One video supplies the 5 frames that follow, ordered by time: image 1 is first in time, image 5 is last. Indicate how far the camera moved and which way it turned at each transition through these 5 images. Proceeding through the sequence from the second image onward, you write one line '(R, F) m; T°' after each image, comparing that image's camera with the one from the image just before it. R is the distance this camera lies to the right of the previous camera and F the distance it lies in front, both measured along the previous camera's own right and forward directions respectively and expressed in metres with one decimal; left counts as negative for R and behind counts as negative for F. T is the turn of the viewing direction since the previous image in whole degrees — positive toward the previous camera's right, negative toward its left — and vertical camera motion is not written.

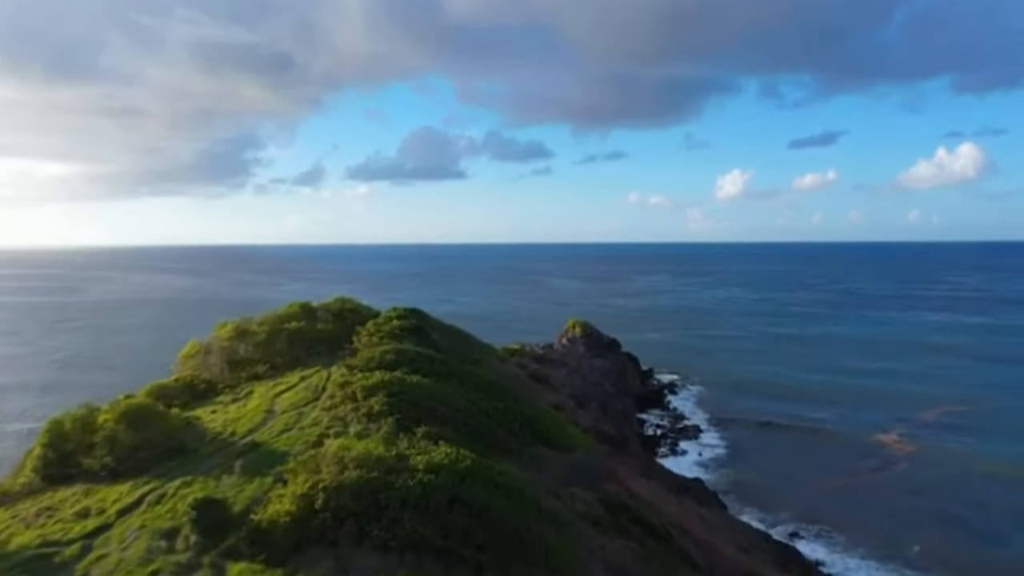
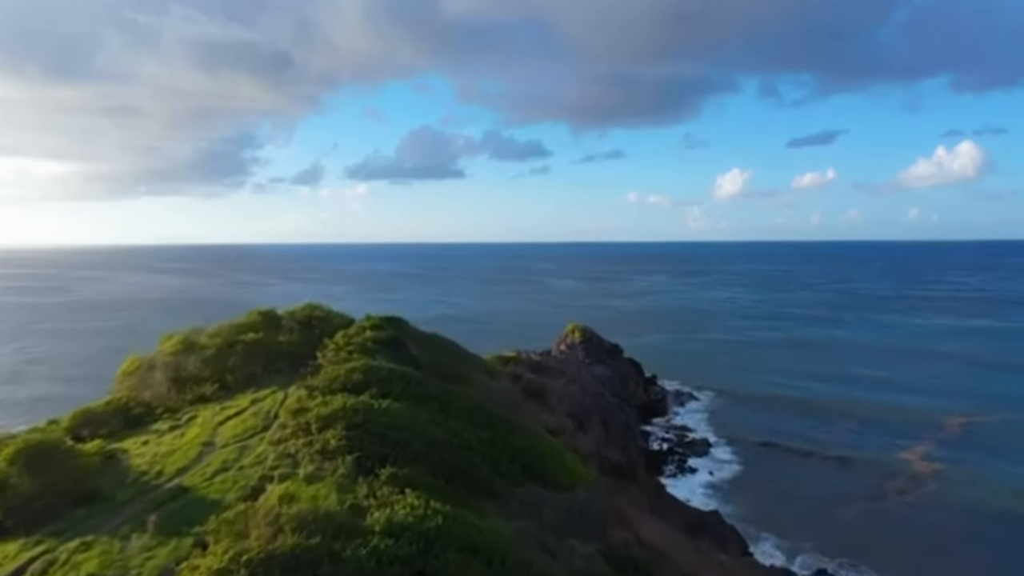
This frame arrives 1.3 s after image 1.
(+0.2, +2.2) m; 0°
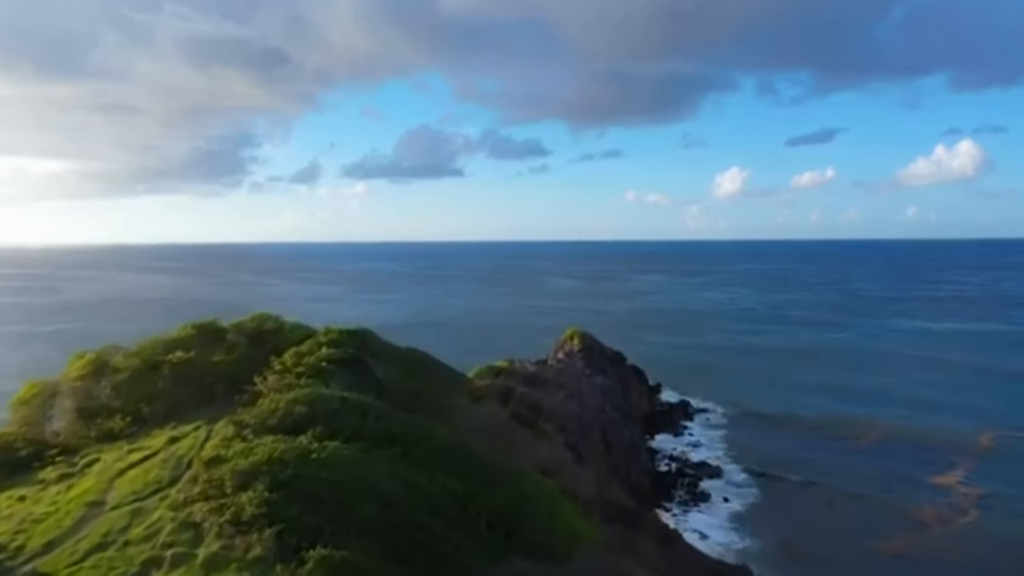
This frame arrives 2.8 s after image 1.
(+0.2, +2.6) m; 0°
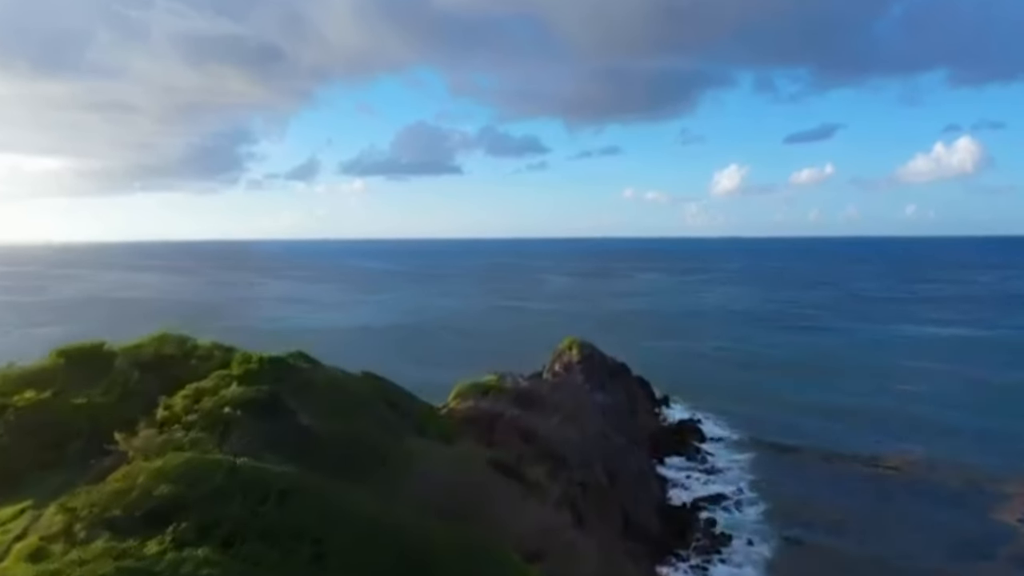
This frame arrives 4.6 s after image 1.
(+0.2, +3.0) m; 0°
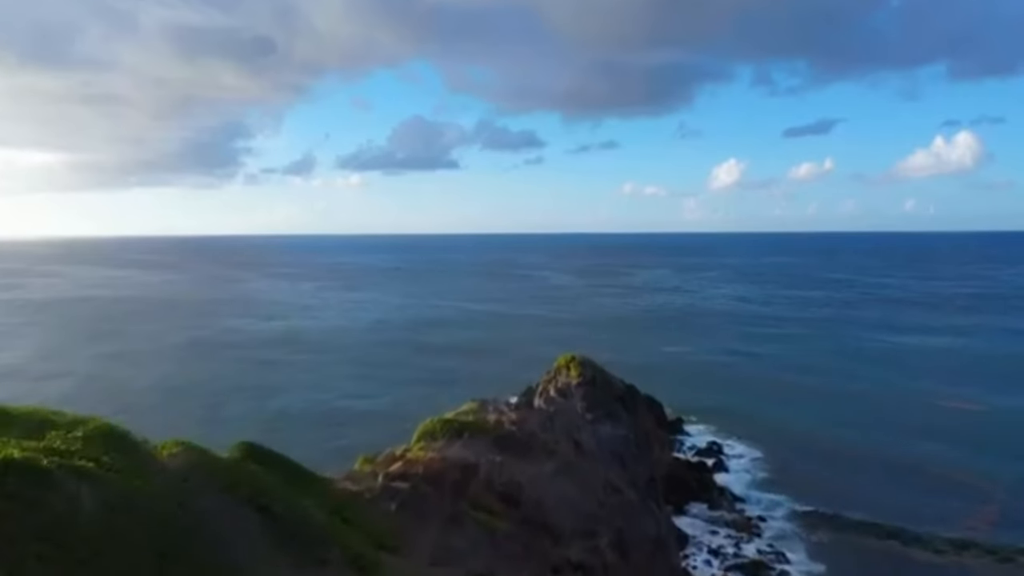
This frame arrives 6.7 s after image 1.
(+0.3, +4.9) m; 0°
